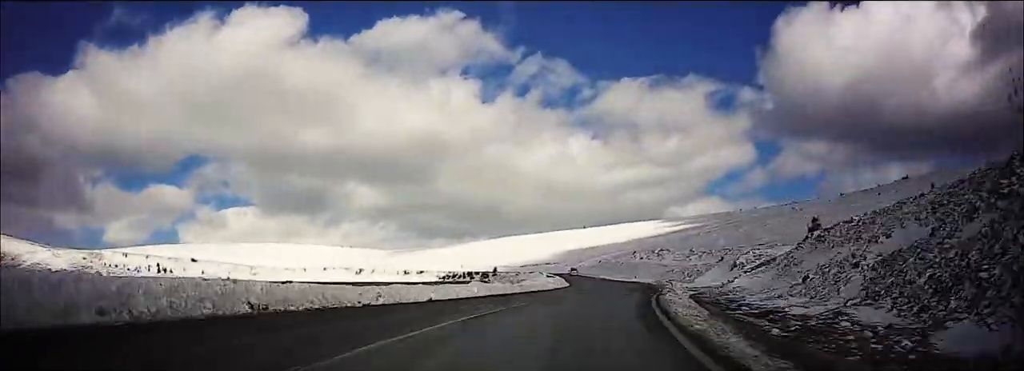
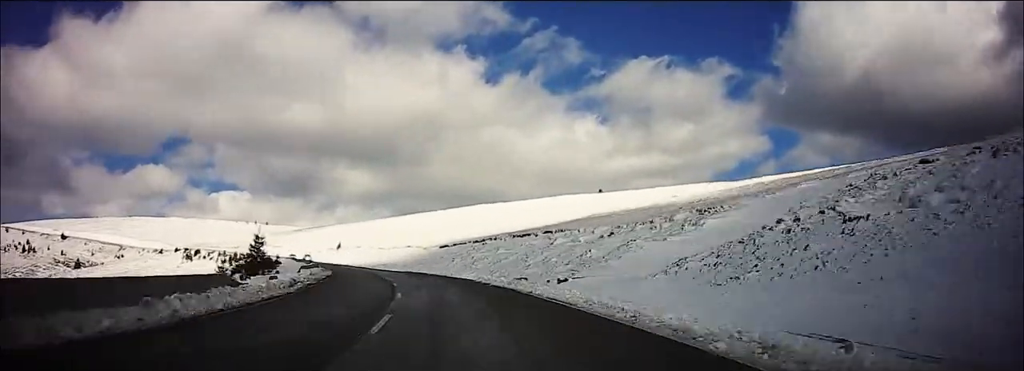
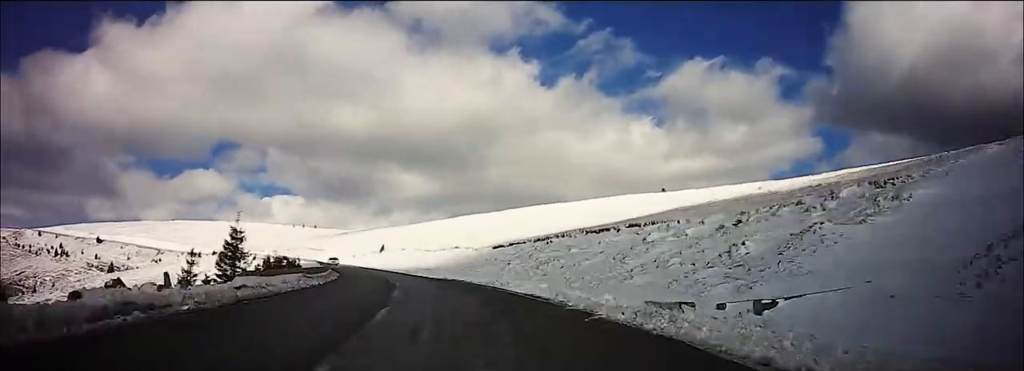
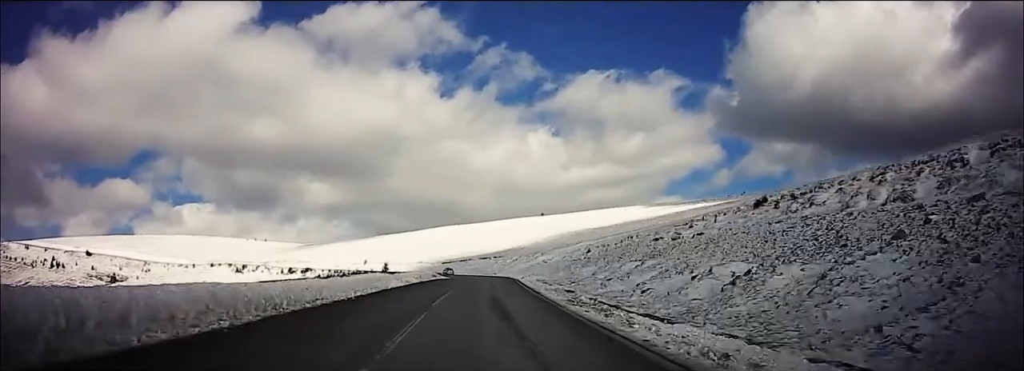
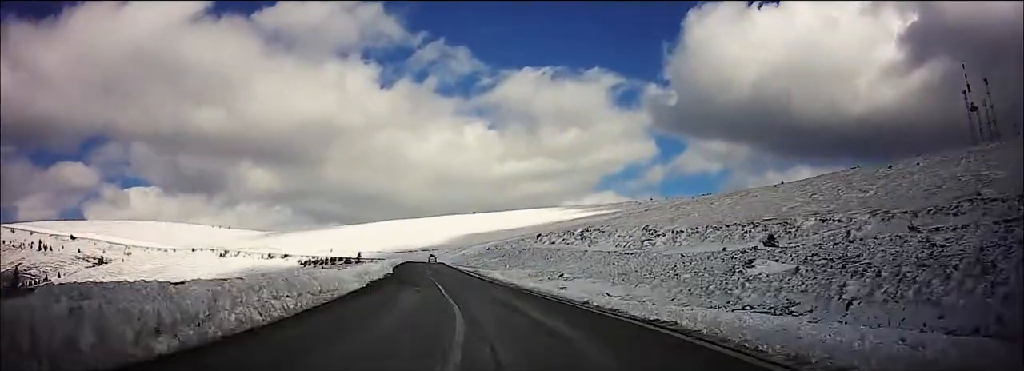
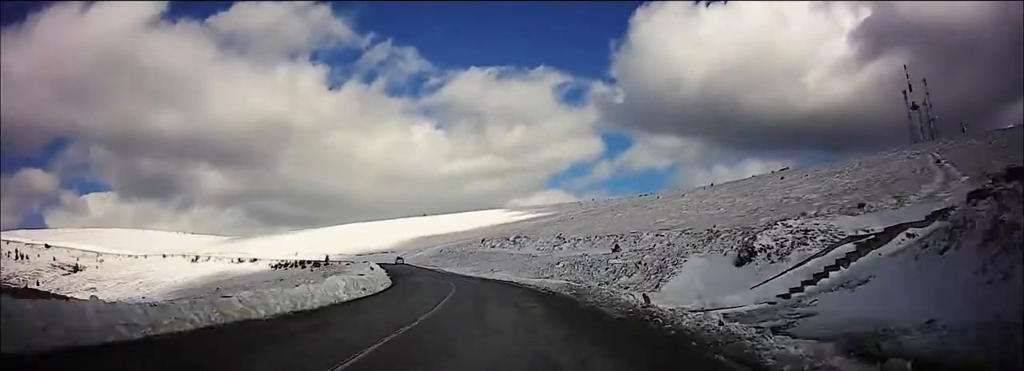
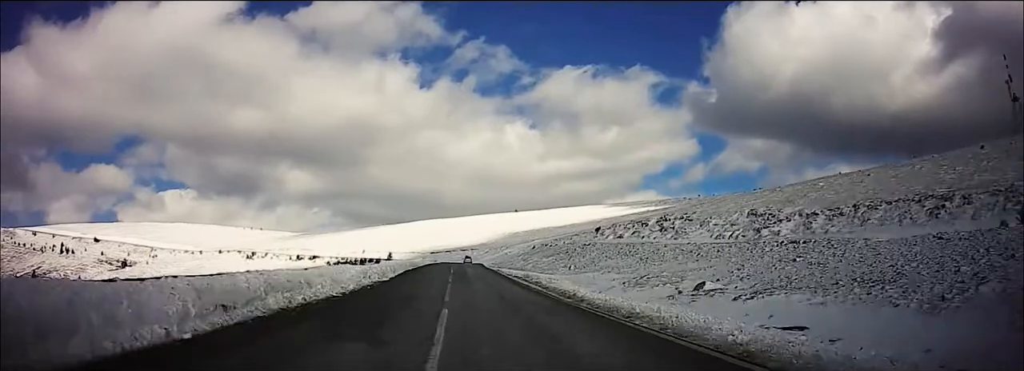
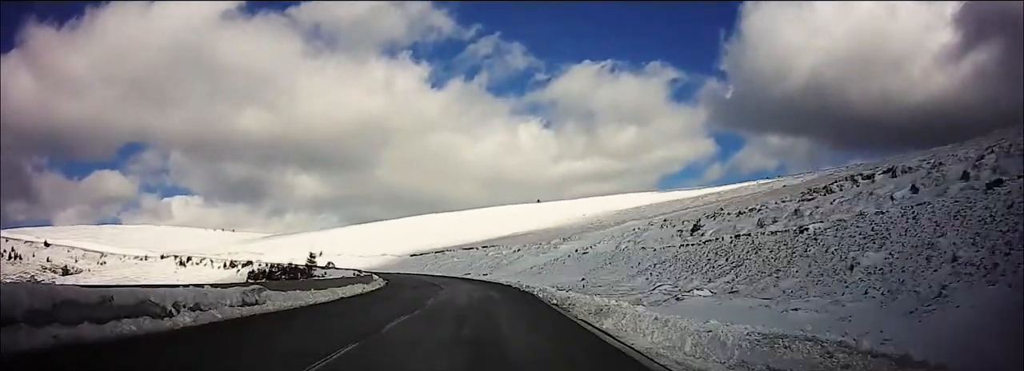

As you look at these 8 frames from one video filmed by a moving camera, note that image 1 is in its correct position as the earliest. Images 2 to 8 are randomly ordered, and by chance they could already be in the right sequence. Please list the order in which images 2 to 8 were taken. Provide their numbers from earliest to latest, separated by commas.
6, 5, 7, 4, 8, 2, 3
